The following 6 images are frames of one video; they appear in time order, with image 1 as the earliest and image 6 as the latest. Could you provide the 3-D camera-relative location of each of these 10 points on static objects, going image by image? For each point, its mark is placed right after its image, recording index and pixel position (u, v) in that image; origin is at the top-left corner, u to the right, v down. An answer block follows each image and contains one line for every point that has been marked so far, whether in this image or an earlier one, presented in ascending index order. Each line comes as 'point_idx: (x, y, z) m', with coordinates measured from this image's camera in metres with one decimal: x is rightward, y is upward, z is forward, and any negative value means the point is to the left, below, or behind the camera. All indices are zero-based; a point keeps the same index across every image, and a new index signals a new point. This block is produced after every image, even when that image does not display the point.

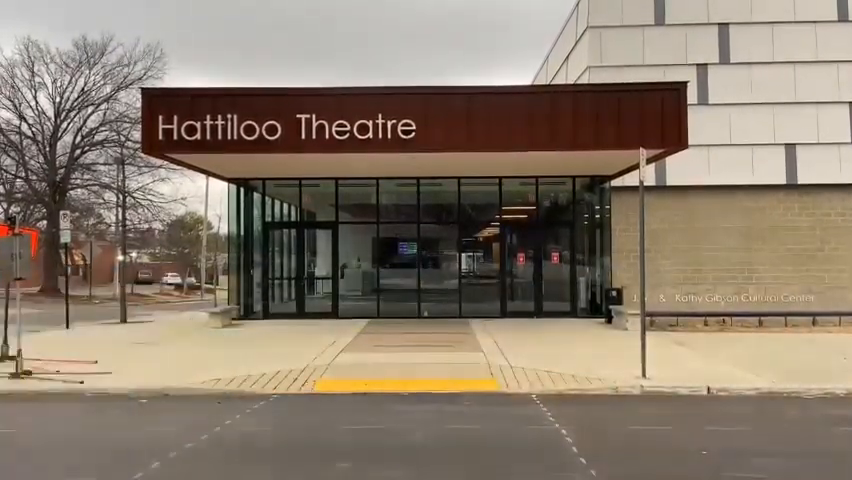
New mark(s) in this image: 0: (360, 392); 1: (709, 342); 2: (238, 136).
0: (-0.9, -2.0, +10.2) m
1: (+5.5, -2.0, +15.2) m
2: (-3.7, +2.0, +15.4) m
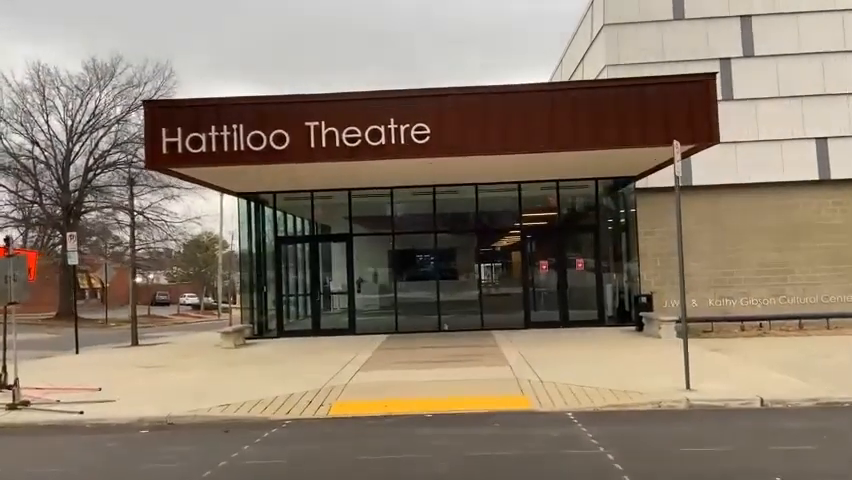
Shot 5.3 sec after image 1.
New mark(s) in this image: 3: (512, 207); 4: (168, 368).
0: (-0.6, -2.1, +9.4) m
1: (+5.9, -2.0, +14.3) m
2: (-3.4, +1.7, +14.7) m
3: (+2.2, +0.9, +19.9) m
4: (-4.9, -2.4, +14.9) m
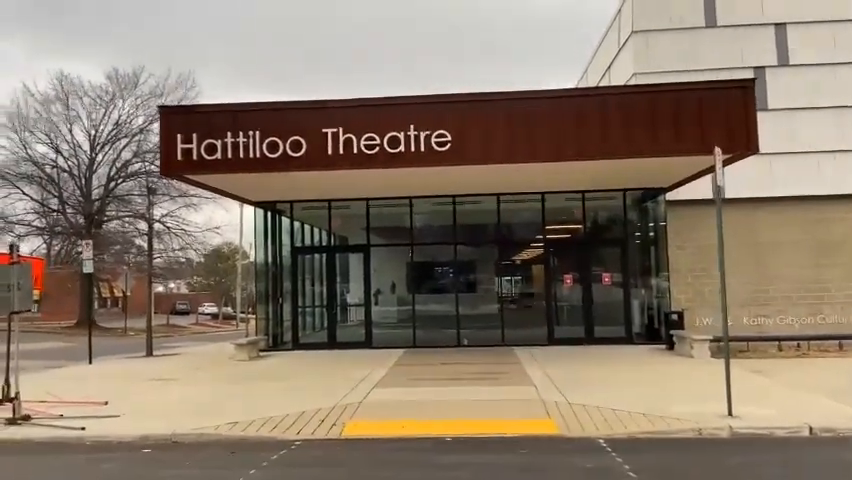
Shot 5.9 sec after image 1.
0: (-0.3, -2.2, +8.8) m
1: (+6.3, -2.2, +13.5) m
2: (-3.0, +1.6, +14.2) m
3: (+2.7, +0.5, +19.3) m
4: (-4.5, -2.6, +14.5) m
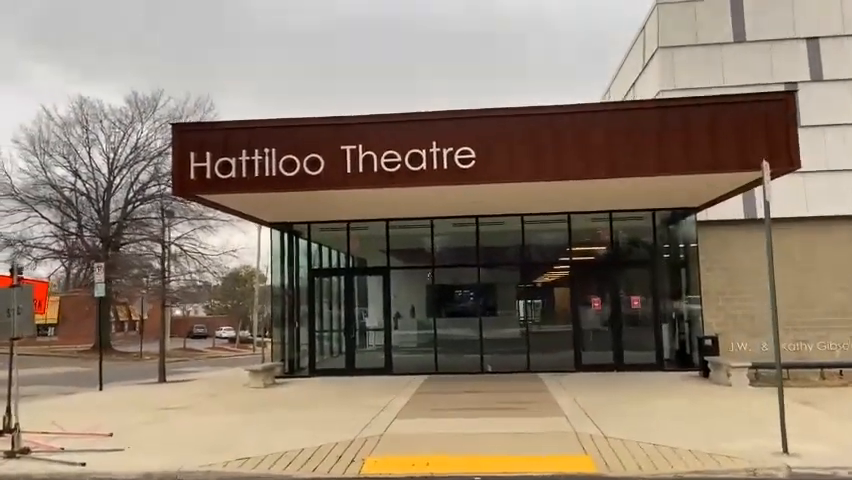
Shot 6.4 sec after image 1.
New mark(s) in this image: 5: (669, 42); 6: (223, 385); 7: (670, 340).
0: (-0.1, -2.4, +8.1) m
1: (+6.7, -2.6, +12.6) m
2: (-2.6, +1.2, +13.7) m
3: (+3.2, 0.0, +18.6) m
4: (-4.2, -3.0, +13.8) m
5: (+6.1, +5.0, +19.7) m
6: (-4.7, -3.4, +18.4) m
7: (+5.6, -2.3, +18.2) m
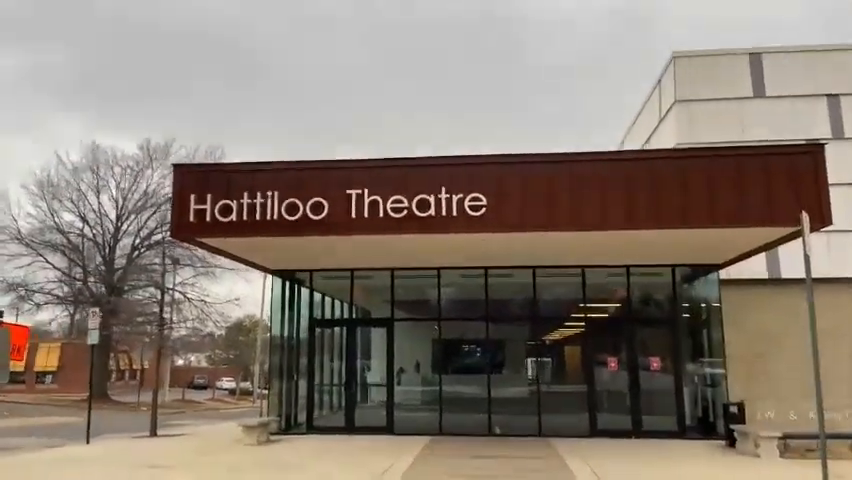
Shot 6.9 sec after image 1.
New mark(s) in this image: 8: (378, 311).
0: (0.0, -2.9, +7.1) m
1: (+6.7, -3.5, +11.6) m
2: (-2.5, +0.4, +13.0) m
3: (+3.4, -1.2, +17.8) m
4: (-4.1, -3.7, +12.9) m
5: (+6.4, +3.6, +19.2) m
6: (-4.7, -4.4, +17.4) m
7: (+5.7, -3.6, +17.1) m
8: (-1.1, -1.6, +18.1) m
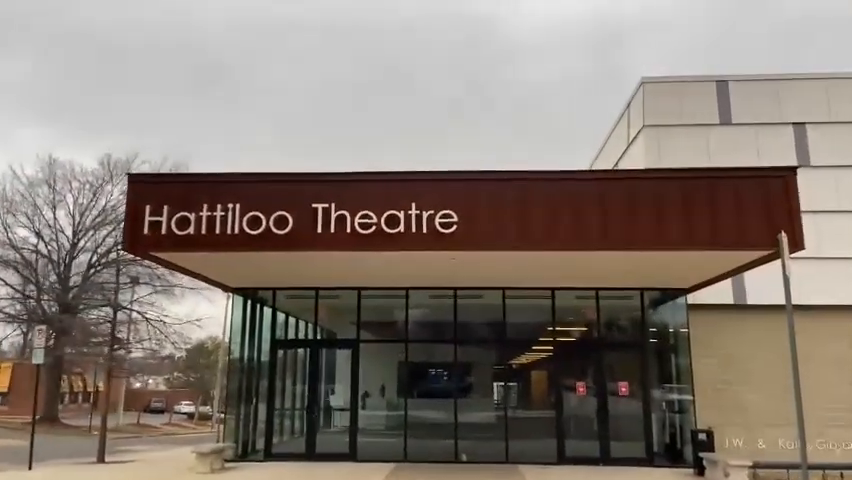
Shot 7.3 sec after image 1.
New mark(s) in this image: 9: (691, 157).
0: (-0.3, -3.0, +6.6) m
1: (+6.2, -3.8, +11.4) m
2: (-3.0, +0.2, +12.5) m
3: (+2.6, -1.7, +17.4) m
4: (-4.7, -3.9, +12.1) m
5: (+5.6, +3.0, +19.1) m
6: (-5.4, -4.8, +16.6) m
7: (+5.0, -4.1, +16.8) m
8: (-1.9, -2.1, +17.6) m
9: (+6.4, +2.0, +18.9) m
